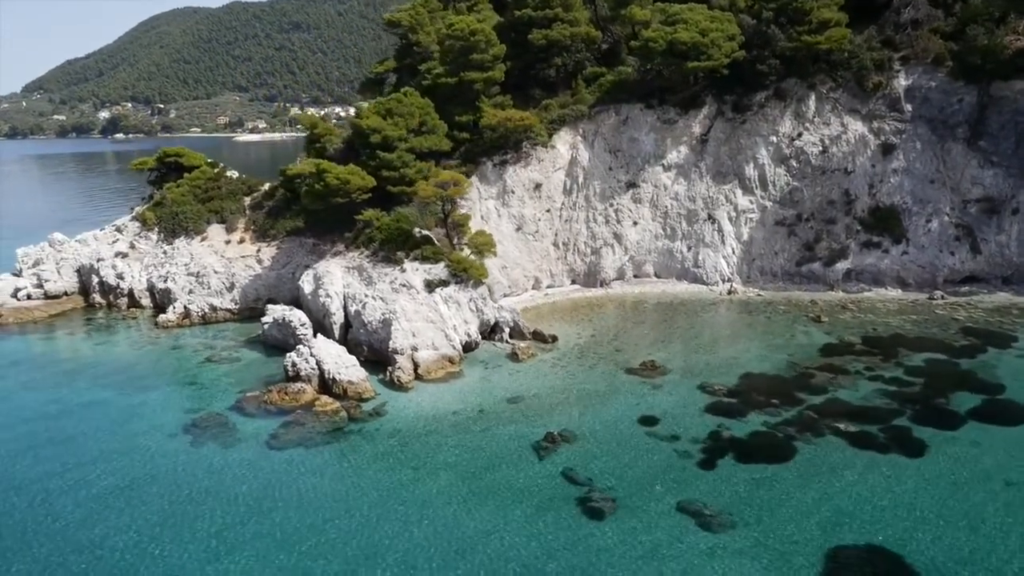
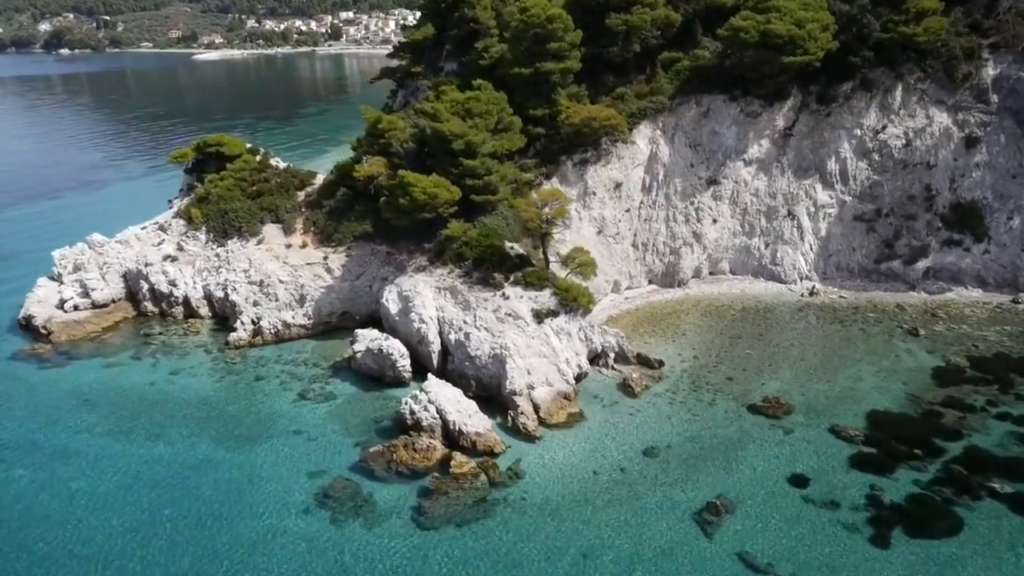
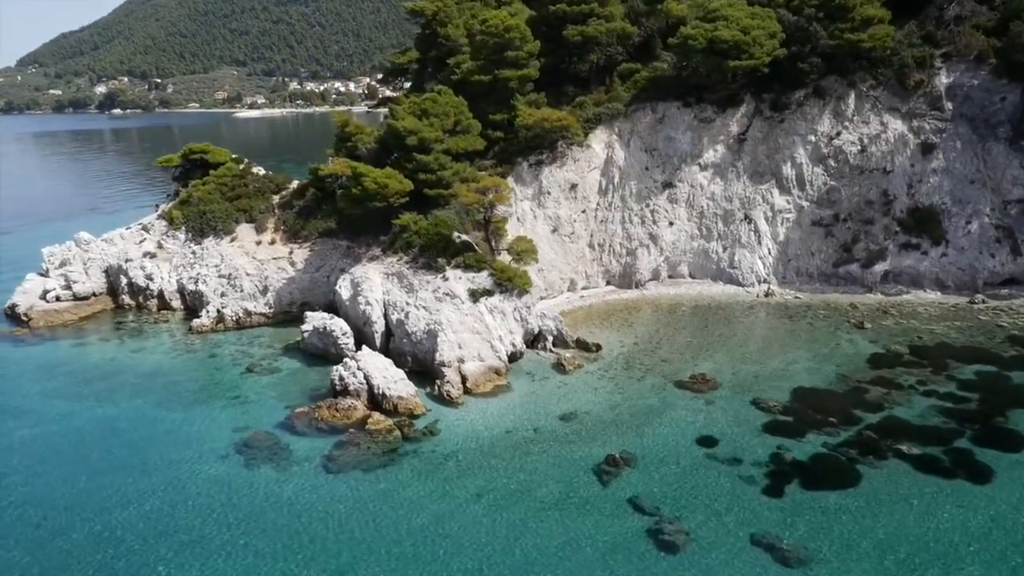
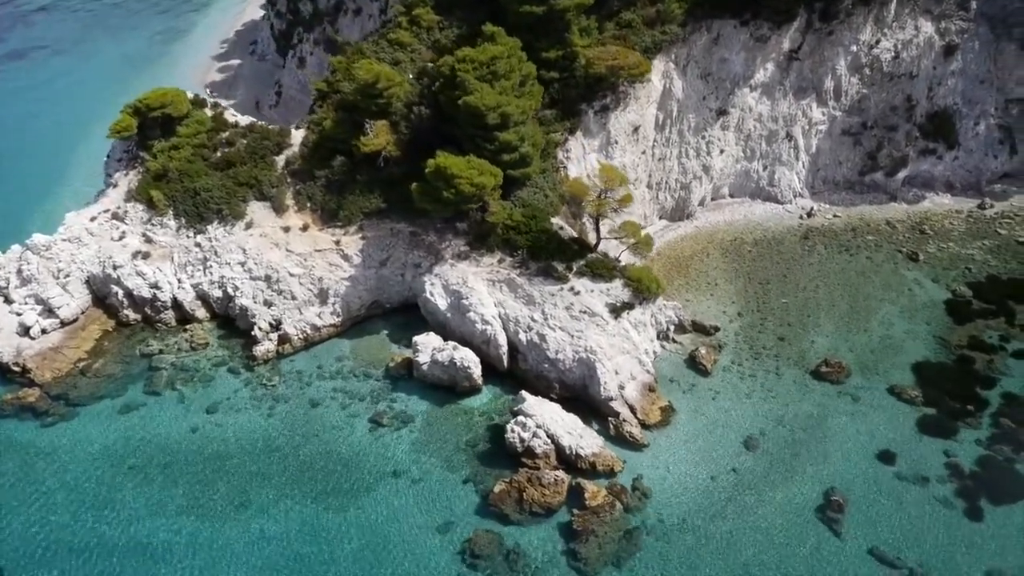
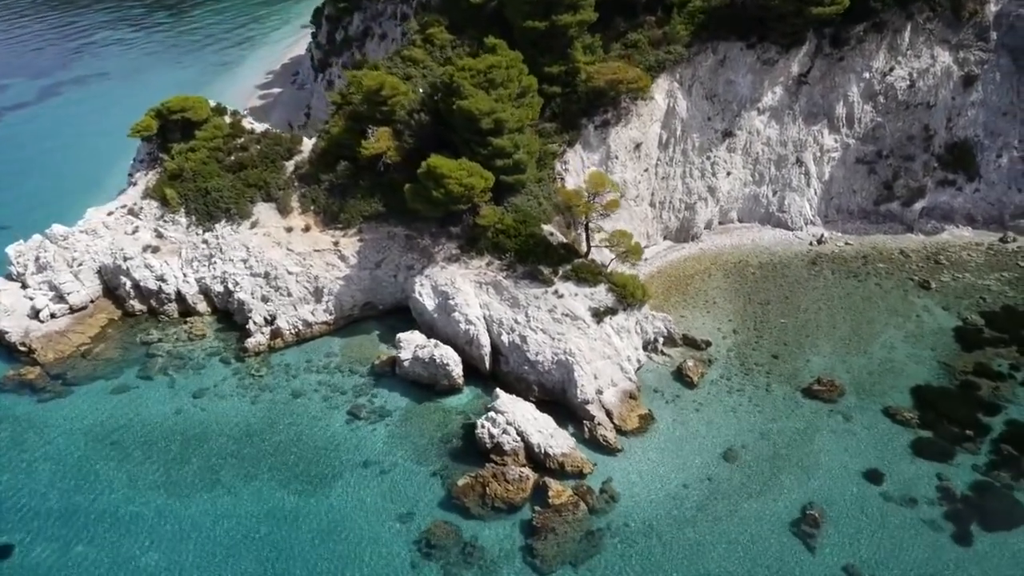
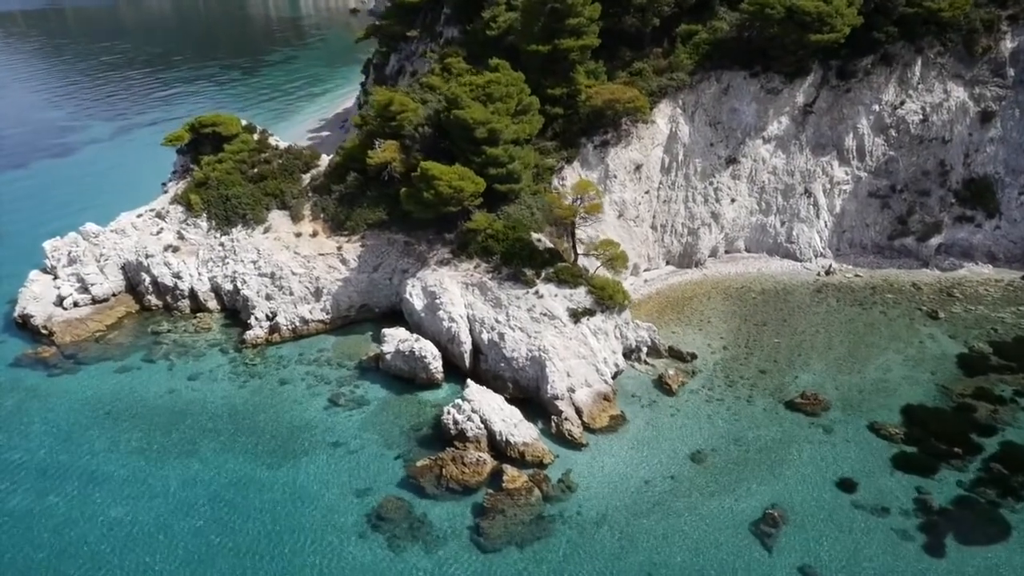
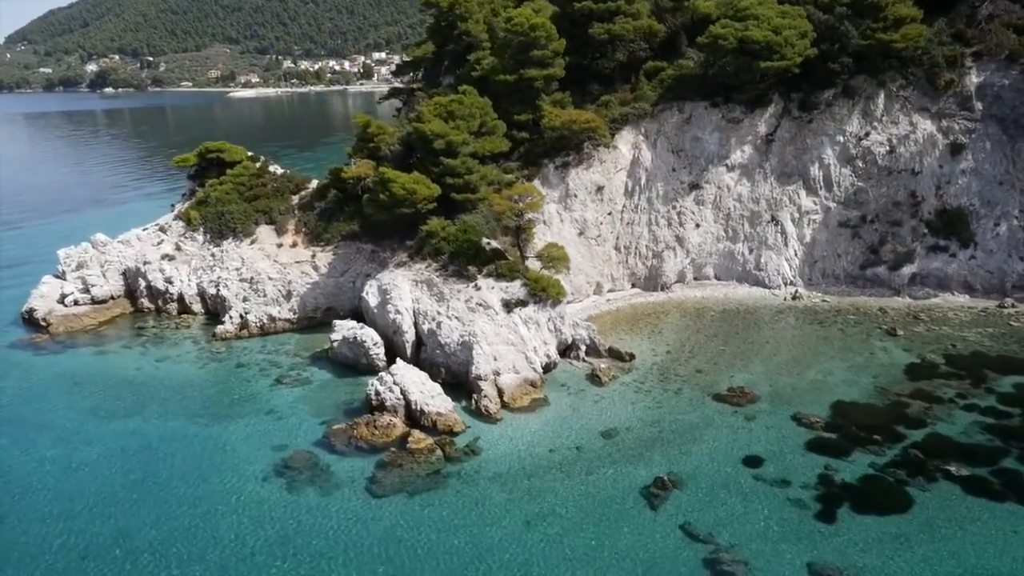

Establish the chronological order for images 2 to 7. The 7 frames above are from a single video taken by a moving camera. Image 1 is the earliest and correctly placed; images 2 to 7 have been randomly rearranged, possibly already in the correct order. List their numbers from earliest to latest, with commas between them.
3, 7, 2, 6, 5, 4
